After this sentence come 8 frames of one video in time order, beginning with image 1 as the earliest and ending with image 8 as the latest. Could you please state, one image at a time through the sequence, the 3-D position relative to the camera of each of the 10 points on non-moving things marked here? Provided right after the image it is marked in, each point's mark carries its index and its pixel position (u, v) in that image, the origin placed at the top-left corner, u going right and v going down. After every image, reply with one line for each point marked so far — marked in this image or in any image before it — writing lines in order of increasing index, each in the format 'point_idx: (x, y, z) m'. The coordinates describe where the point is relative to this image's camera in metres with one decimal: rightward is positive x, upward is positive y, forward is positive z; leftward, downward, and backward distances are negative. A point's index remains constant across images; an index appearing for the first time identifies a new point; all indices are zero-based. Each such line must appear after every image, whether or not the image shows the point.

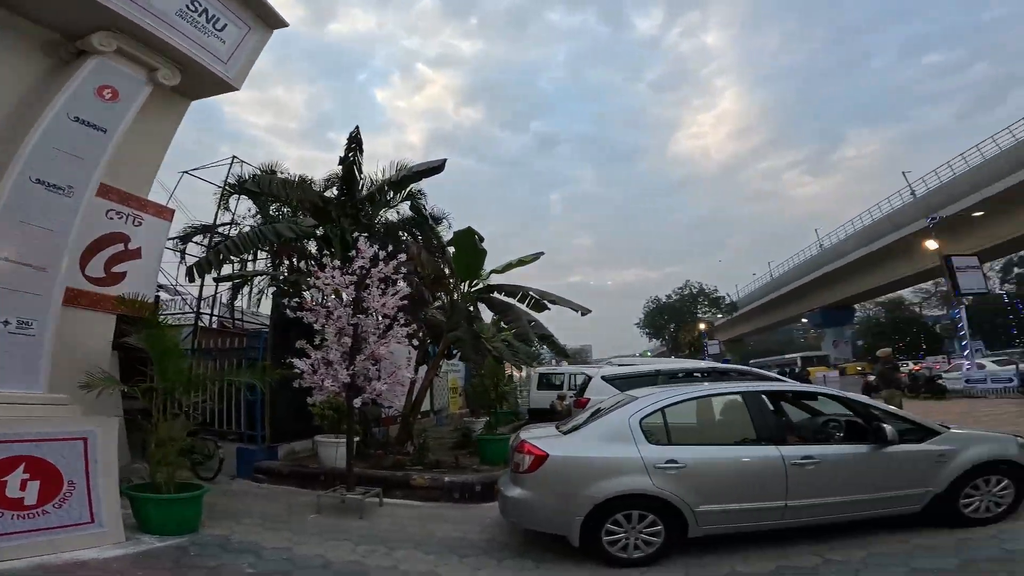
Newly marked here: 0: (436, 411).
0: (-2.2, -3.6, +15.7) m
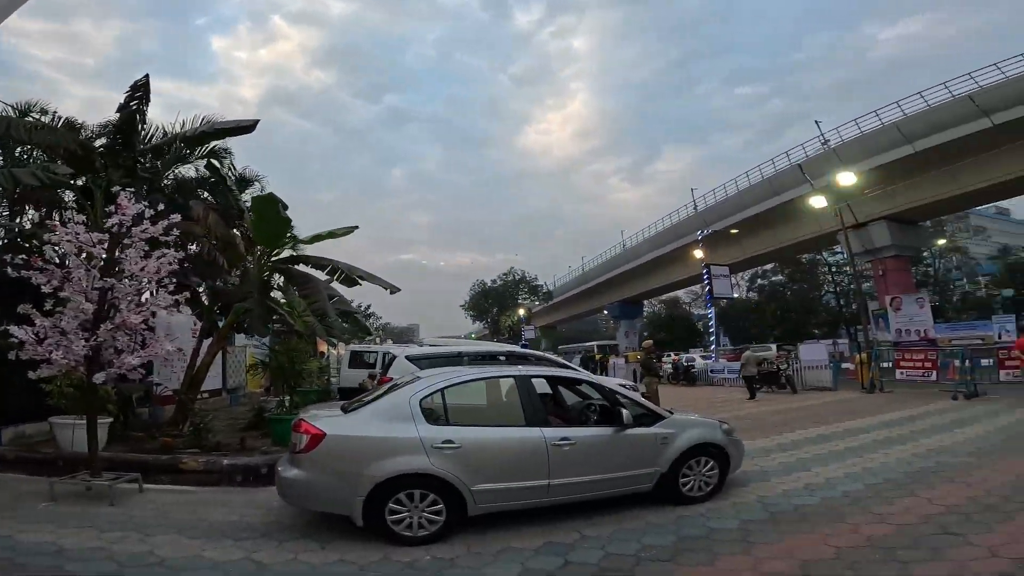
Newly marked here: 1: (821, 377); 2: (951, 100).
0: (-7.5, -2.7, +14.4) m
1: (+9.6, -2.8, +17.5) m
2: (+15.4, +6.2, +18.2) m
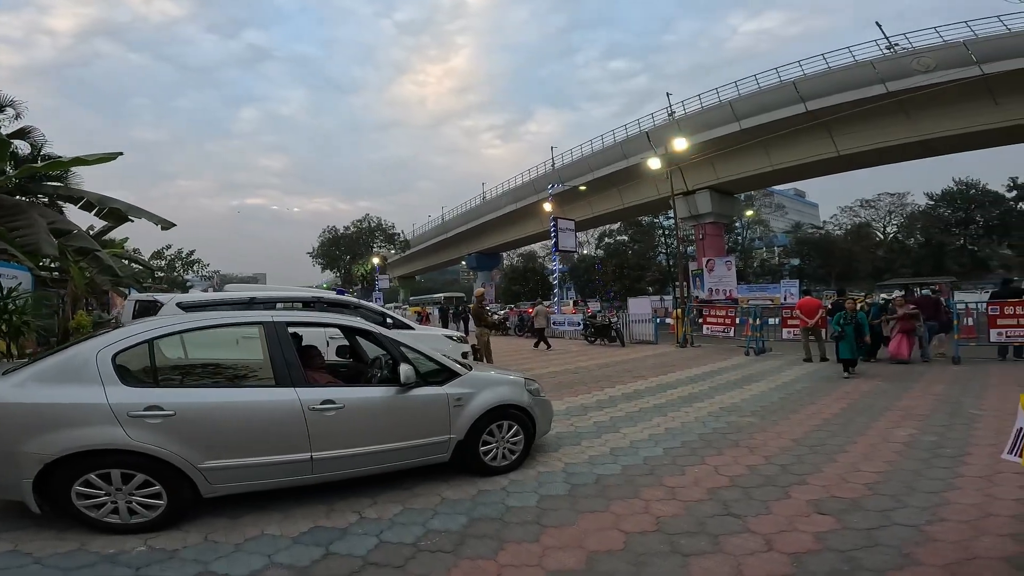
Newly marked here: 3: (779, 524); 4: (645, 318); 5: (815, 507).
0: (-11.5, -1.2, +11.1) m
1: (+4.3, -1.5, +18.4) m
2: (+10.2, +7.4, +19.7) m
3: (+1.9, -1.6, +3.8) m
4: (+4.3, -1.0, +18.4) m
5: (+2.2, -1.6, +4.0) m
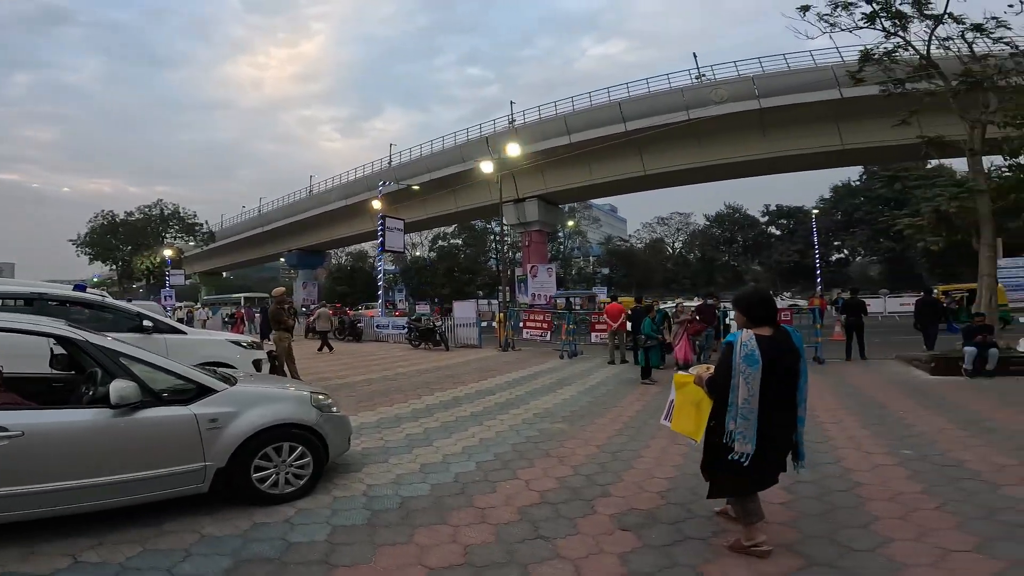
0: (-14.4, -1.0, +6.5) m
1: (-1.6, -1.6, +18.2) m
2: (+3.8, +7.2, +21.3) m
3: (+0.5, -1.6, +3.6) m
4: (-1.6, -1.1, +18.1) m
5: (+0.8, -1.6, +3.9) m
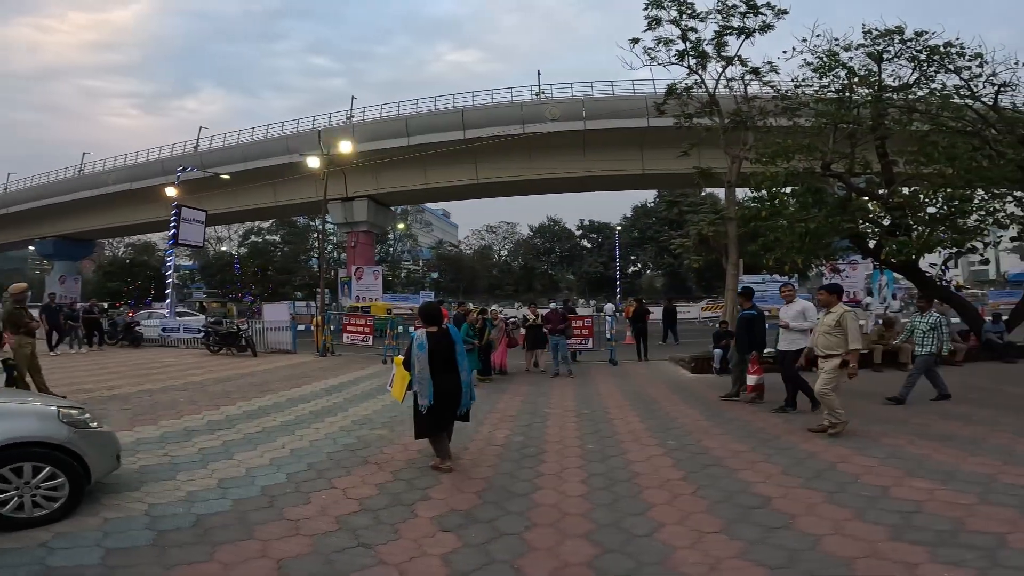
0: (-15.8, -0.6, +1.9) m
1: (-7.0, -1.6, +16.8) m
2: (-2.6, +7.0, +21.5) m
3: (-0.7, -1.6, +3.5) m
4: (-7.0, -1.2, +16.8) m
5: (-0.5, -1.6, +3.8) m
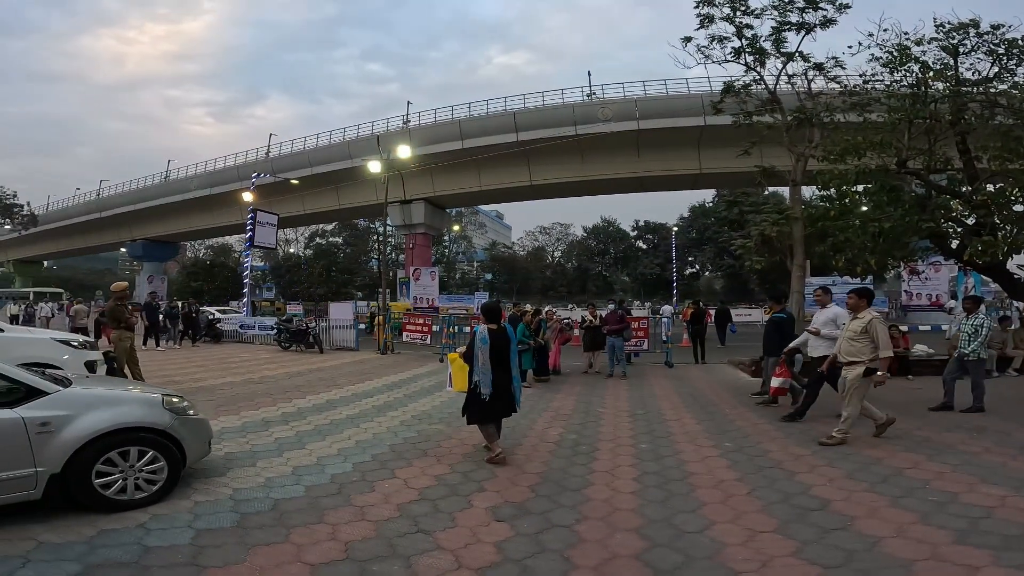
0: (-15.5, -0.5, +3.4) m
1: (-5.4, -1.6, +17.5) m
2: (-0.4, +6.9, +21.7) m
3: (-0.3, -1.6, +3.5) m
4: (-5.3, -1.2, +17.4) m
5: (-0.2, -1.6, +3.9) m
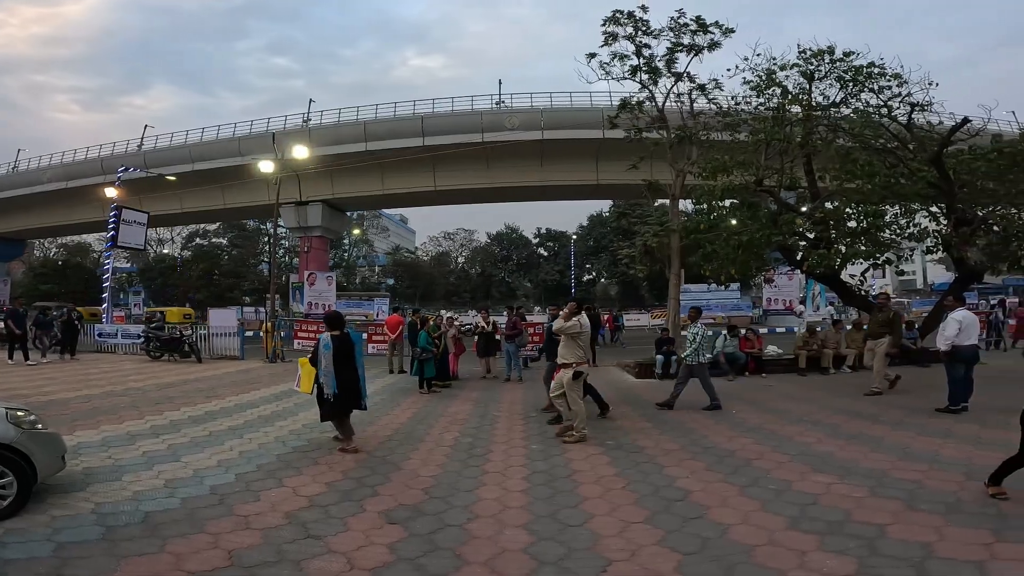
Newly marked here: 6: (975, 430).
0: (-15.9, -0.5, +0.8) m
1: (-8.3, -1.7, +16.4) m
2: (-4.2, +6.7, +21.5) m
3: (-1.0, -1.7, +3.5) m
4: (-8.2, -1.3, +16.3) m
5: (-0.9, -1.7, +3.9) m
6: (+5.0, -1.6, +6.0) m
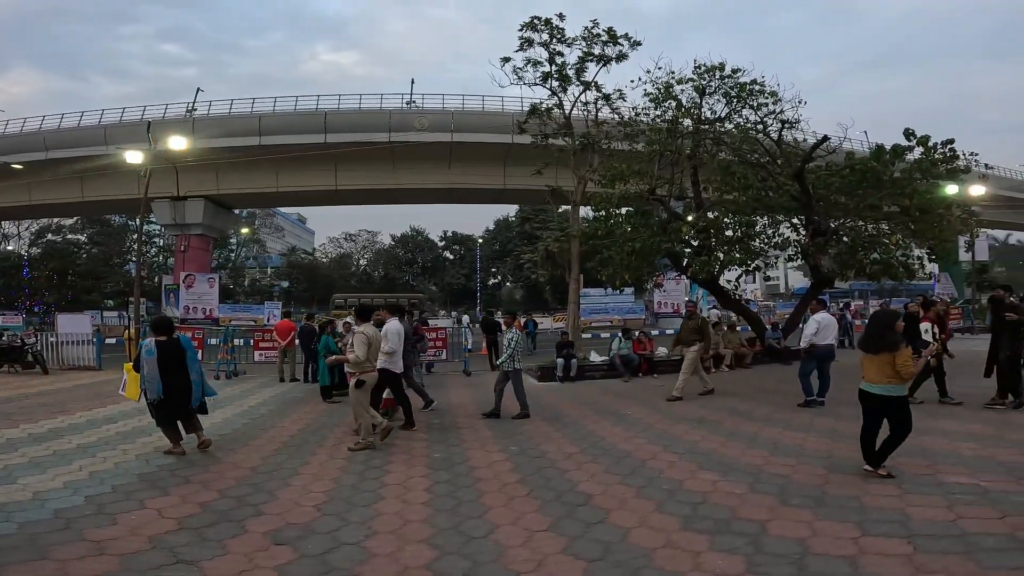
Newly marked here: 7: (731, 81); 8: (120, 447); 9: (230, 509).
0: (-15.9, -0.4, -1.9) m
1: (-11.0, -1.8, +14.7) m
2: (-7.7, +6.6, +20.5) m
3: (-1.6, -1.7, +3.2) m
4: (-10.9, -1.4, +14.6) m
5: (-1.5, -1.7, +3.6) m
6: (+3.9, -1.6, +6.7) m
7: (+4.2, +3.9, +10.6) m
8: (-4.3, -1.8, +6.2) m
9: (-2.1, -1.7, +4.1) m
